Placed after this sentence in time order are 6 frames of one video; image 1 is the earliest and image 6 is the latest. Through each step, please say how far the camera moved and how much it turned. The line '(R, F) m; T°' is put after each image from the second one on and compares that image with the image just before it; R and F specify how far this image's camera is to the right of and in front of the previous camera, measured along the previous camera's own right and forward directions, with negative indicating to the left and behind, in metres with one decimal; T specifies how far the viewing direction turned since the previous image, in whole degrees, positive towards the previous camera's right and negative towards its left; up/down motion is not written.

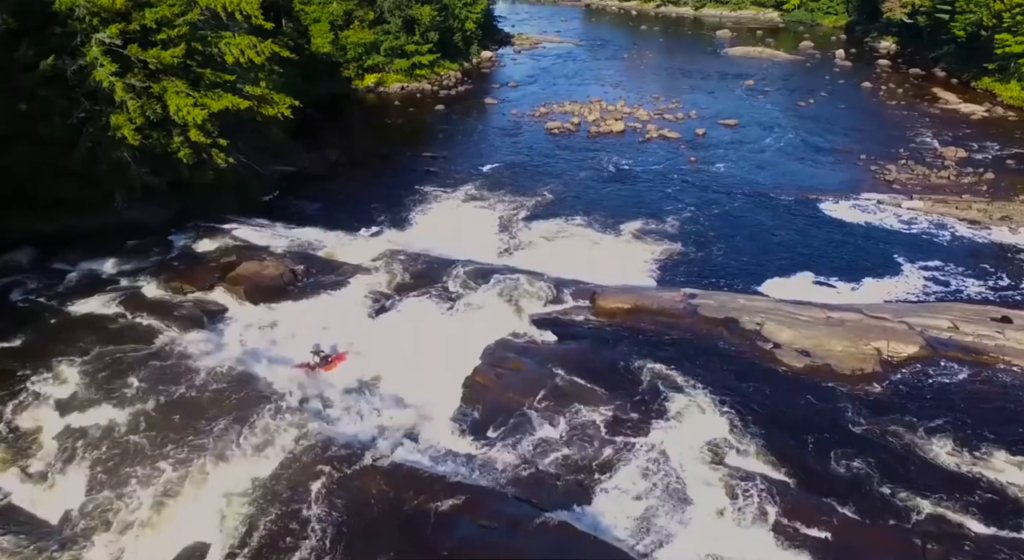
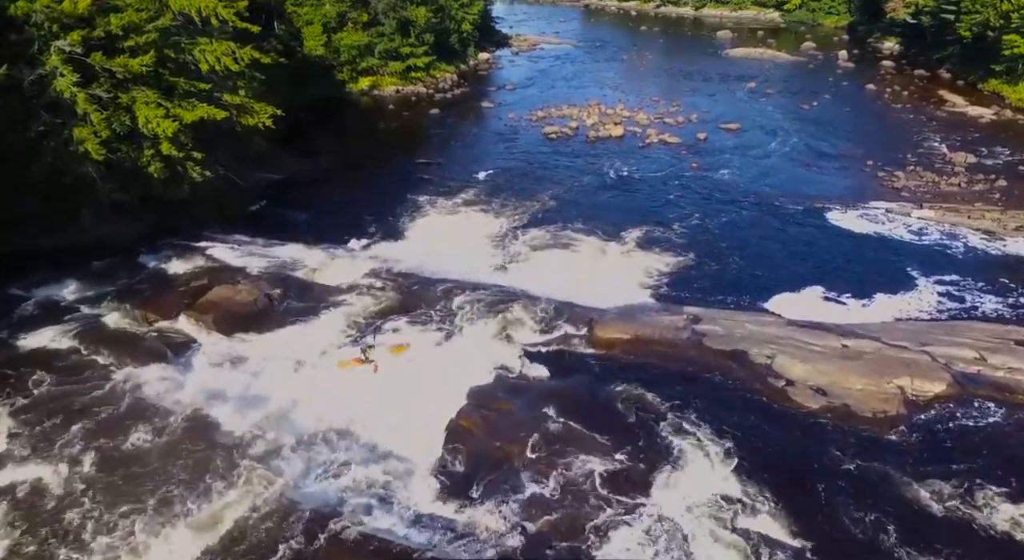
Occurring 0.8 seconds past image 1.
(+0.2, +1.3) m; 0°
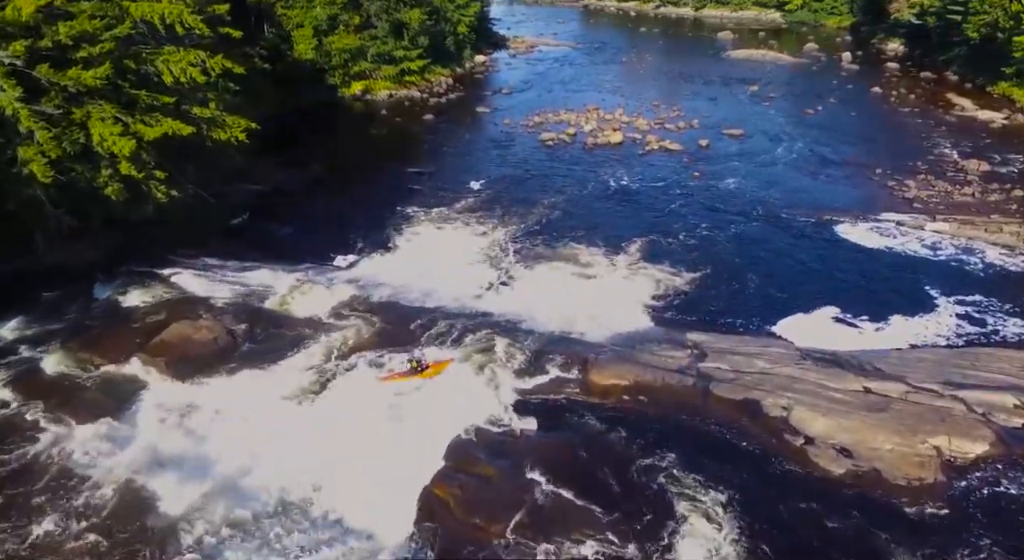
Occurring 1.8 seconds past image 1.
(+0.3, +1.7) m; 0°
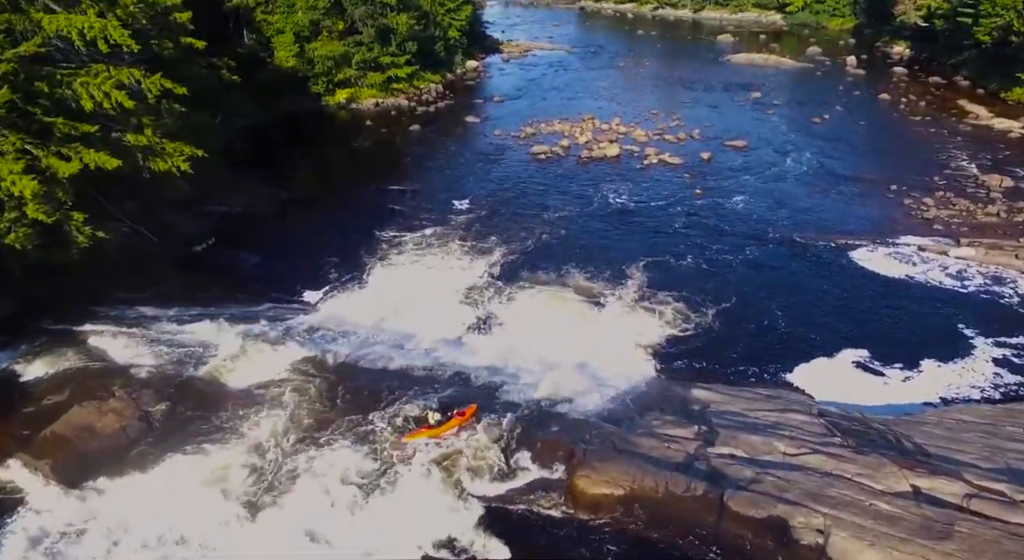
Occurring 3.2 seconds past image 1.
(+0.5, +2.8) m; 0°
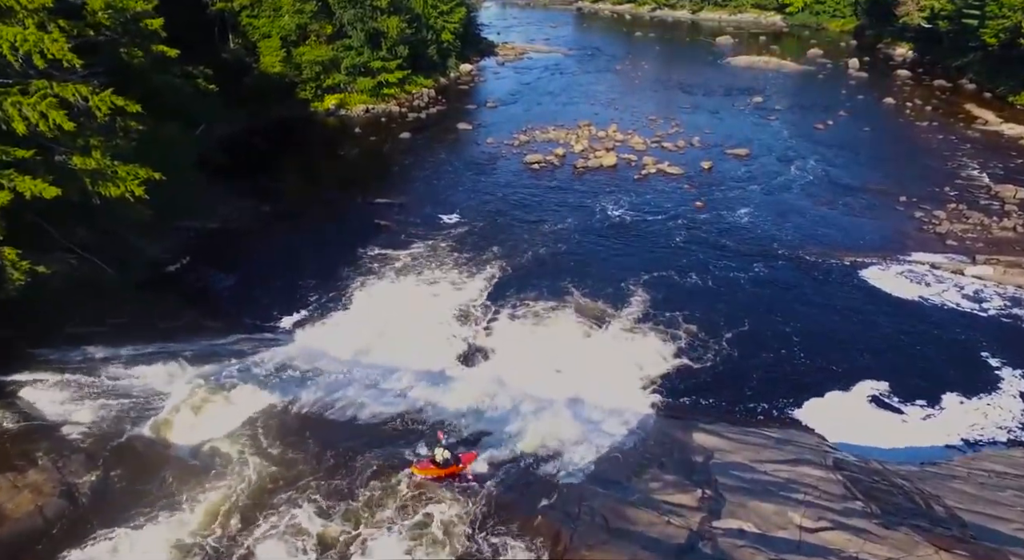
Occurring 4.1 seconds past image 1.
(+0.3, +1.7) m; 0°
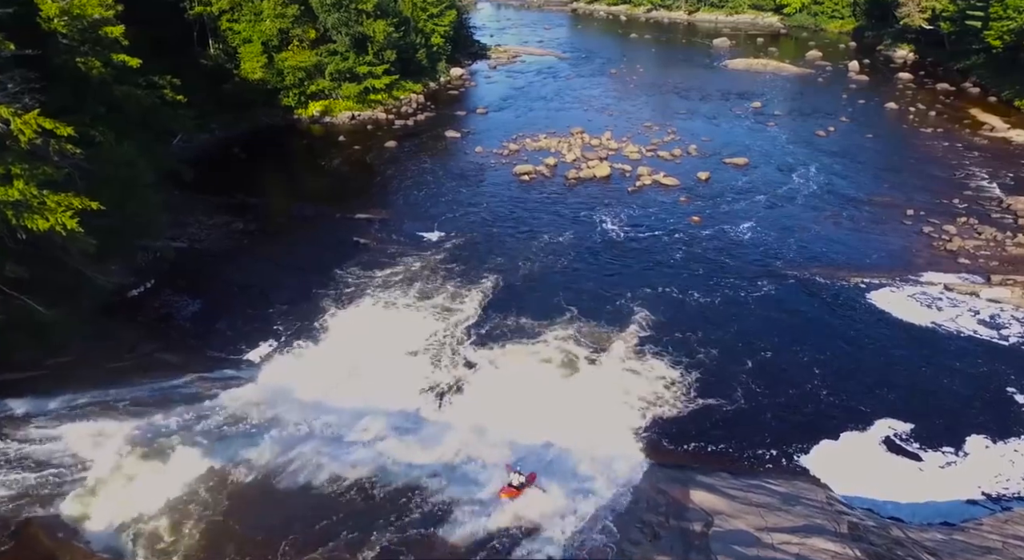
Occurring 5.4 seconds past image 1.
(+0.4, +1.9) m; 0°
